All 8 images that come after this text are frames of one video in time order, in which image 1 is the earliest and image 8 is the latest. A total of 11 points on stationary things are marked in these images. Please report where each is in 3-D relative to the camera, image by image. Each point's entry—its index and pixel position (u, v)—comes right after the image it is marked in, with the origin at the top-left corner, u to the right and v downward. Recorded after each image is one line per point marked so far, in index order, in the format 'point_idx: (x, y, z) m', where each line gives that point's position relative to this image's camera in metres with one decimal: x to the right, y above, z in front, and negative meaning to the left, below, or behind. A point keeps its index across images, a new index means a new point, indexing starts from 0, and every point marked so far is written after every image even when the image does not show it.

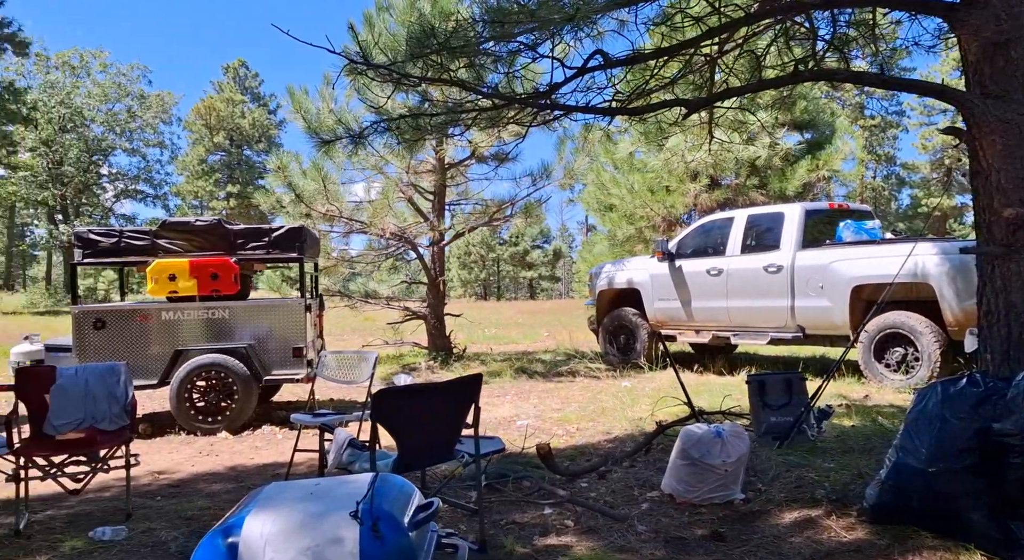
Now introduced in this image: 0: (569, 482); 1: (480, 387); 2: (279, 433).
0: (+0.3, -1.2, +4.8) m
1: (-0.2, -0.5, +3.8) m
2: (-1.9, -1.3, +6.5) m
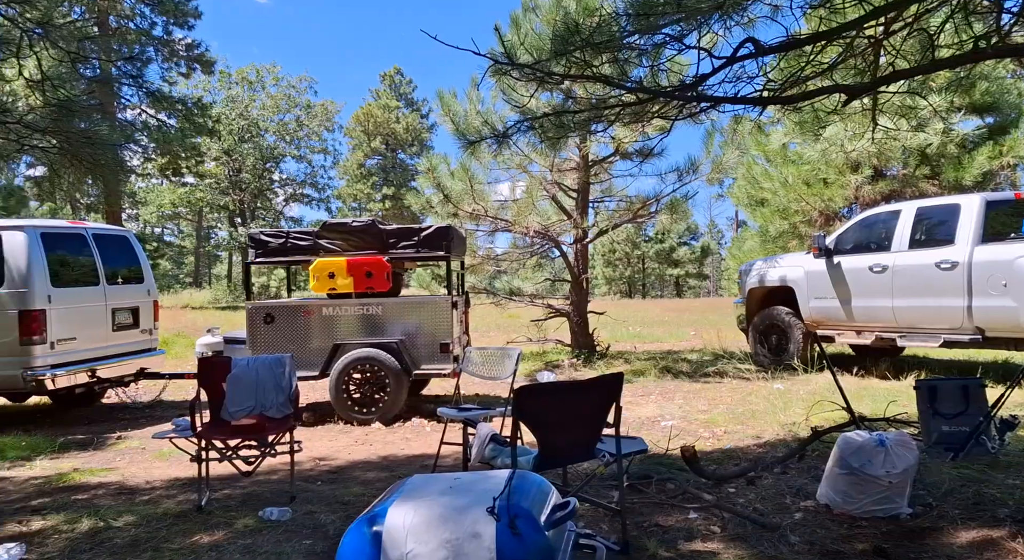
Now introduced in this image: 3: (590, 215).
0: (+1.2, -1.2, +4.6) m
1: (+0.5, -0.5, +3.7) m
2: (-0.7, -1.2, +6.8) m
3: (+1.0, +0.8, +9.6) m
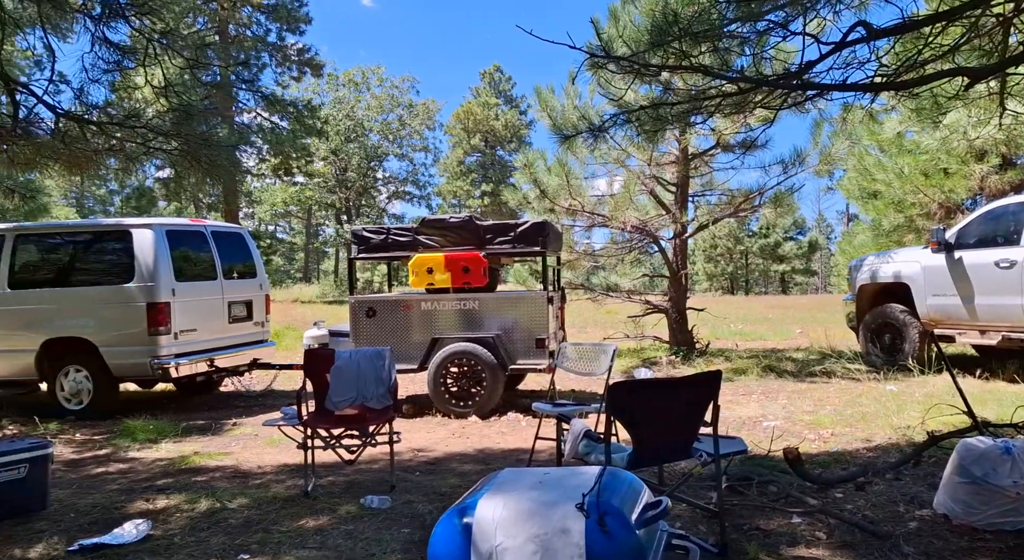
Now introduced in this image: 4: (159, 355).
0: (+1.7, -1.2, +4.4) m
1: (+1.0, -0.5, +3.6) m
2: (+0.1, -1.2, +6.8) m
3: (+2.1, +0.8, +9.4) m
4: (-3.5, -0.7, +7.9) m
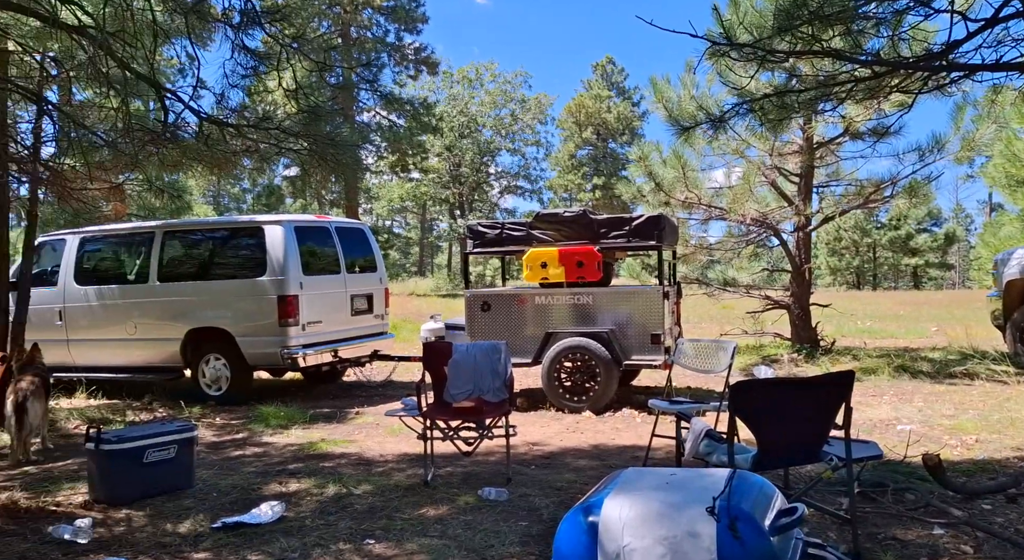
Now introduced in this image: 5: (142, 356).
0: (+2.4, -1.2, +4.2) m
1: (+1.5, -0.5, +3.5) m
2: (+1.1, -1.2, +6.7) m
3: (+3.4, +0.9, +9.0) m
4: (-2.3, -0.7, +8.3) m
5: (-4.2, -0.9, +9.0) m
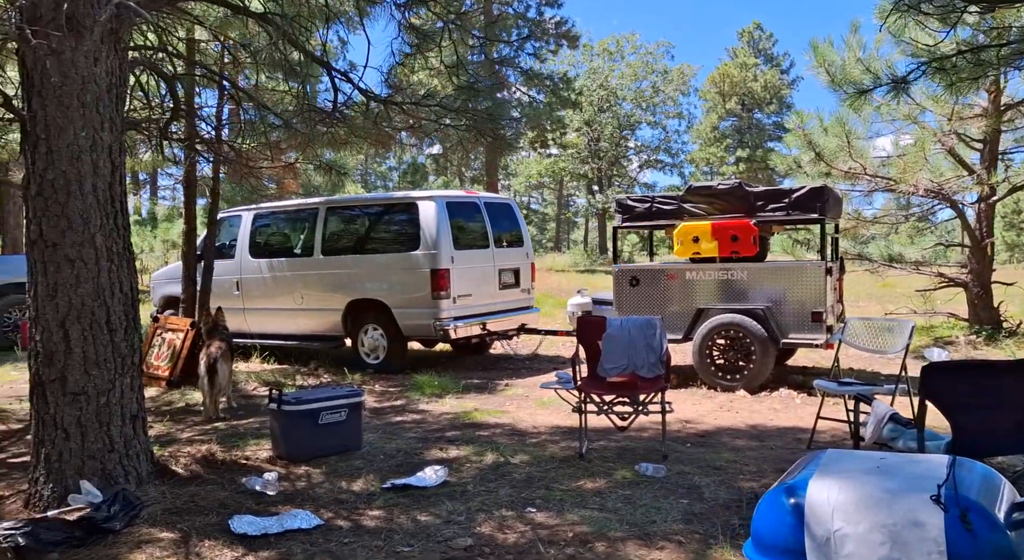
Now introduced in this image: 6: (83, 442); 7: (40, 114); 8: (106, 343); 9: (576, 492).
0: (+3.2, -1.0, +3.7) m
1: (+2.2, -0.4, +3.2) m
2: (+2.3, -1.0, +6.4) m
3: (+5.0, +1.1, +8.2) m
4: (-0.8, -0.4, +8.5) m
5: (-2.5, -0.5, +9.5) m
6: (-2.2, -0.8, +4.1) m
7: (-2.3, +0.8, +4.0) m
8: (-2.1, -0.3, +4.2) m
9: (+0.3, -1.1, +4.0) m
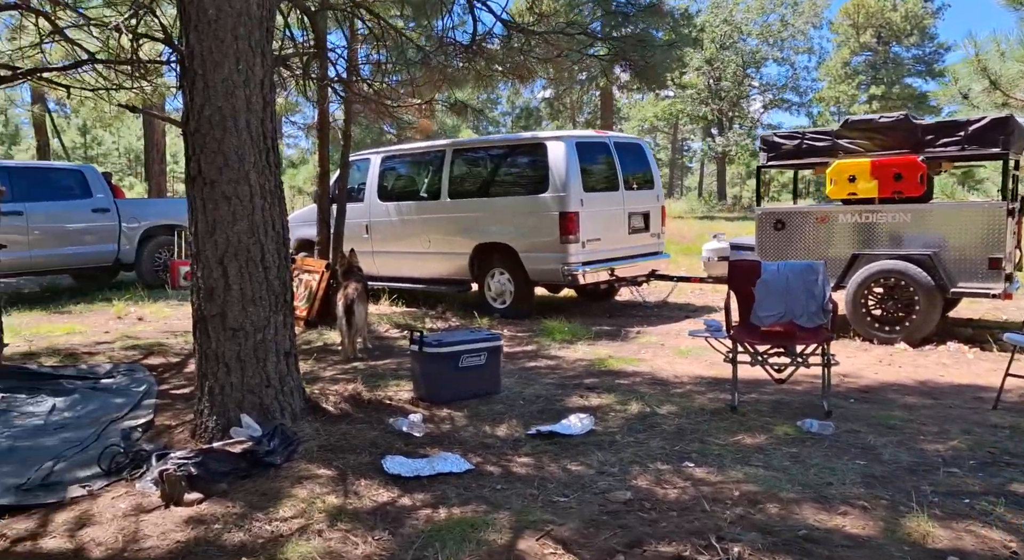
0: (+3.8, -0.8, +3.1) m
1: (+2.8, -0.2, +2.6) m
2: (+3.4, -0.5, +5.9) m
3: (+6.3, +1.6, +7.1) m
4: (+0.6, +0.2, +8.3) m
5: (-1.0, +0.1, +9.6) m
6: (-1.4, -0.5, +4.2) m
7: (-1.6, +1.2, +4.0) m
8: (-1.3, 0.0, +4.2) m
9: (+1.1, -0.8, +3.8) m
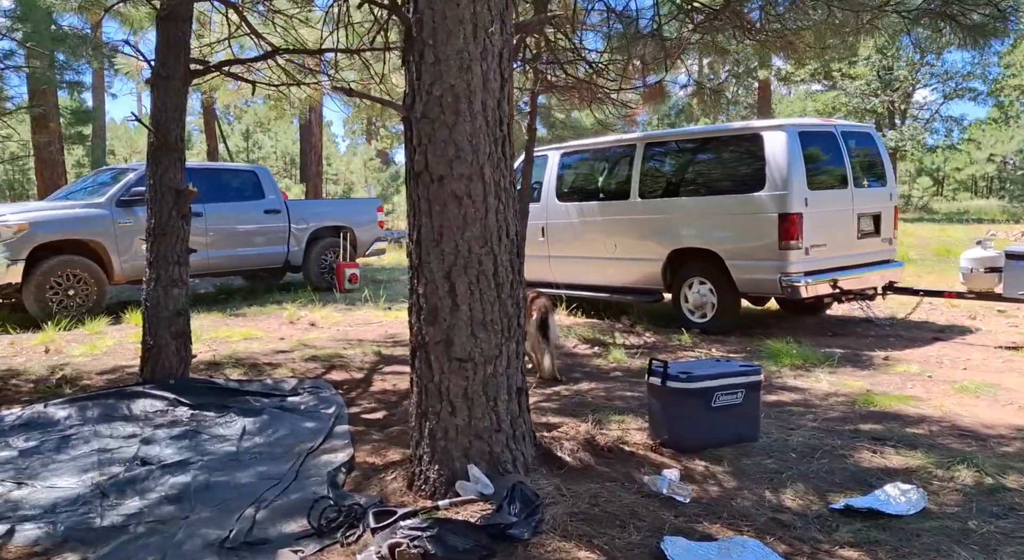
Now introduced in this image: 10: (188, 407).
0: (+4.8, -1.0, +1.4) m
1: (+3.7, -0.3, +1.2) m
2: (+4.8, -0.7, +4.3) m
3: (+8.0, +1.5, +5.0) m
4: (+2.5, +0.1, +7.2) m
5: (+1.2, 0.0, +8.7) m
6: (-0.2, -0.6, +3.4) m
7: (-0.3, +1.1, +3.2) m
8: (-0.1, -0.1, +3.5) m
9: (+2.2, -0.9, +2.6) m
10: (-2.2, -0.9, +5.4) m
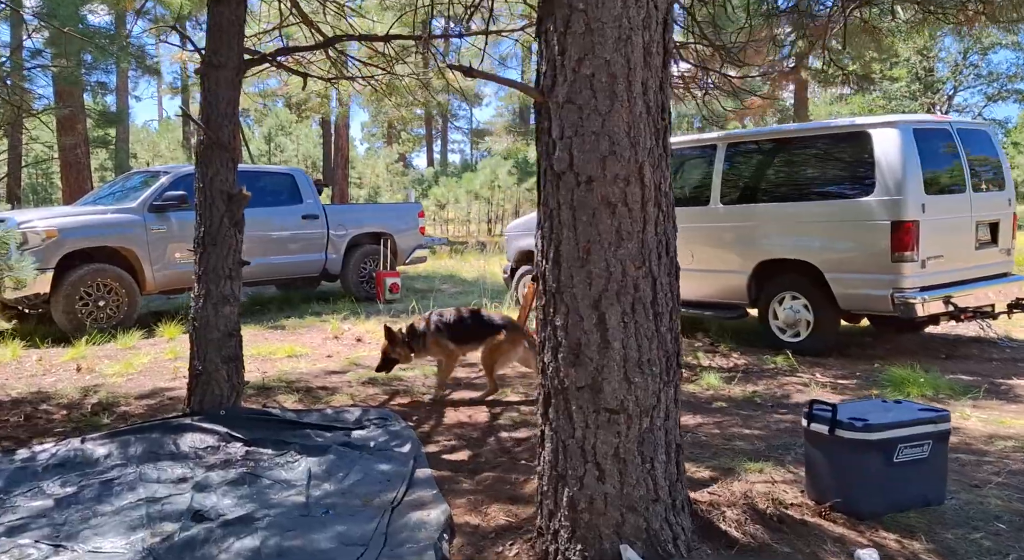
0: (+5.3, -1.1, +0.6) m
1: (+4.2, -0.4, +0.4) m
2: (+5.4, -0.8, +3.5) m
3: (+8.6, +1.3, +4.1) m
4: (+3.2, -0.1, +6.4) m
5: (+1.9, -0.1, +7.9) m
6: (+0.4, -0.7, +2.7) m
7: (+0.2, +1.0, +2.5) m
8: (+0.5, -0.2, +2.7) m
9: (+2.7, -1.0, +1.8) m
10: (-1.6, -1.0, +4.7) m
